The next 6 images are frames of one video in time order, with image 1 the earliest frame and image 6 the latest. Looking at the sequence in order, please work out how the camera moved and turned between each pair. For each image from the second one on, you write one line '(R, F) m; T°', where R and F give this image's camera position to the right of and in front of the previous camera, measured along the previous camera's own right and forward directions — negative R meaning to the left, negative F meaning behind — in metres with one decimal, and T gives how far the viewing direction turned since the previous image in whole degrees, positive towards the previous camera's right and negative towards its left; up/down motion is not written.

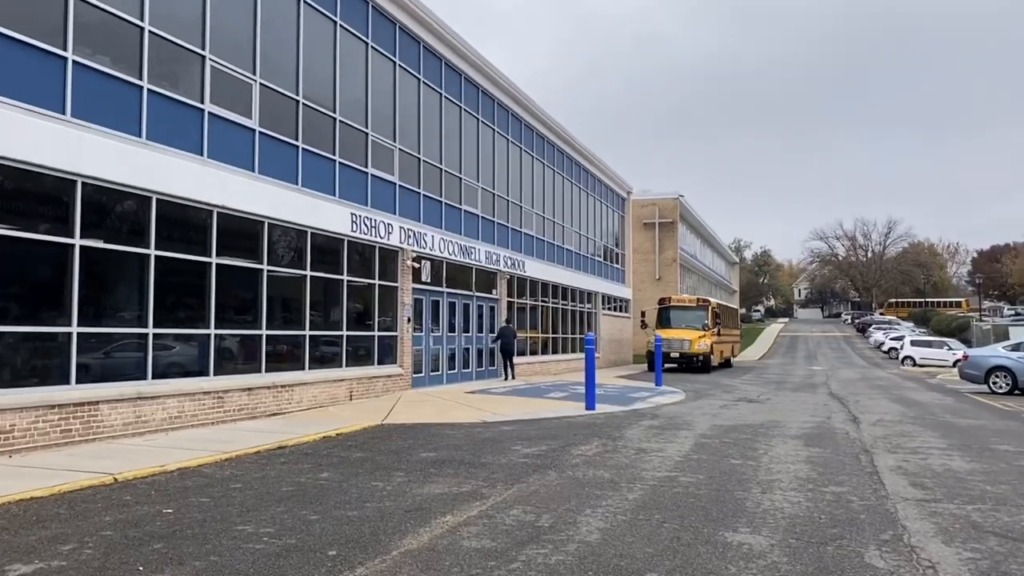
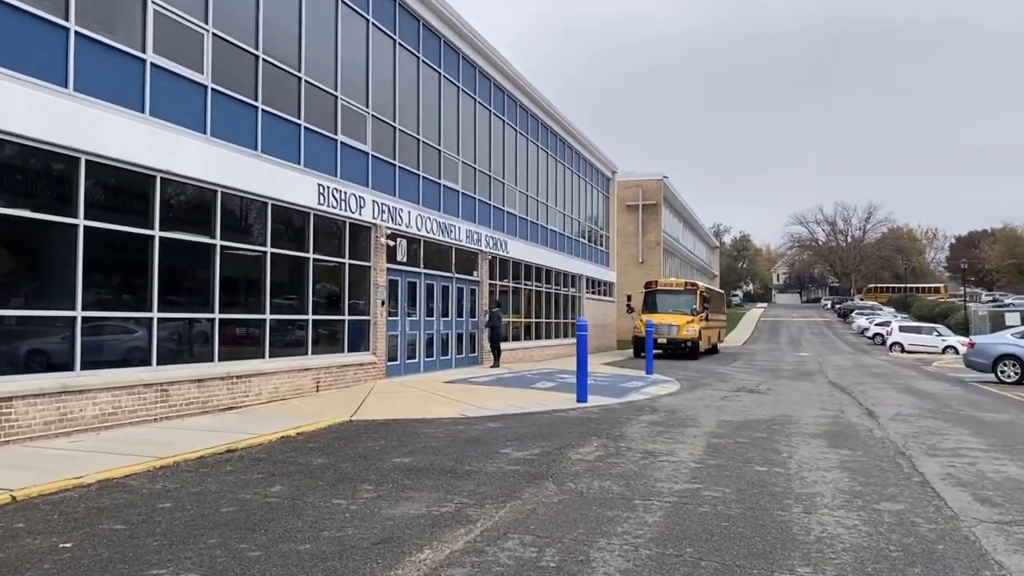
(-0.1, +1.5) m; +1°
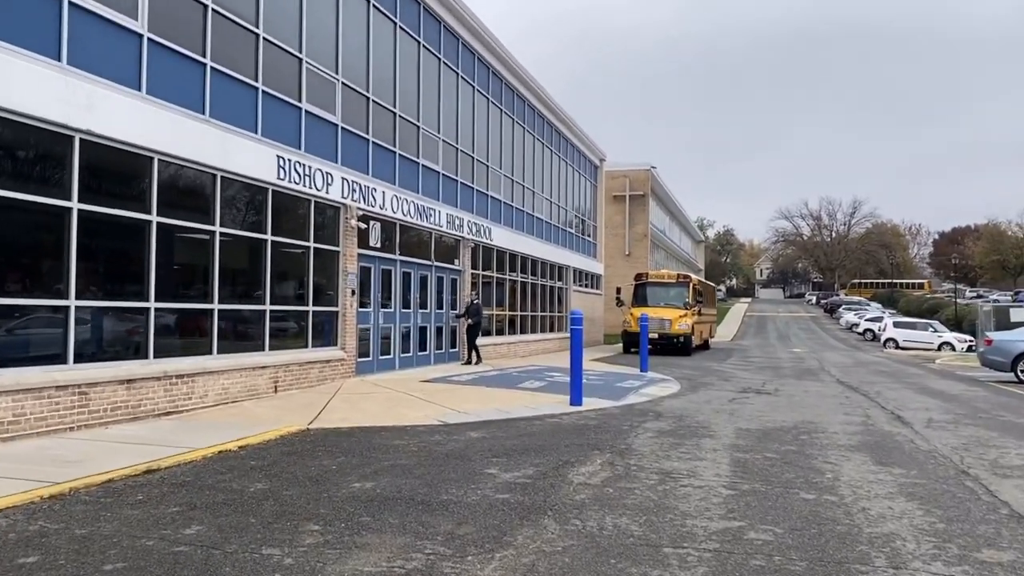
(-0.1, +1.7) m; +1°
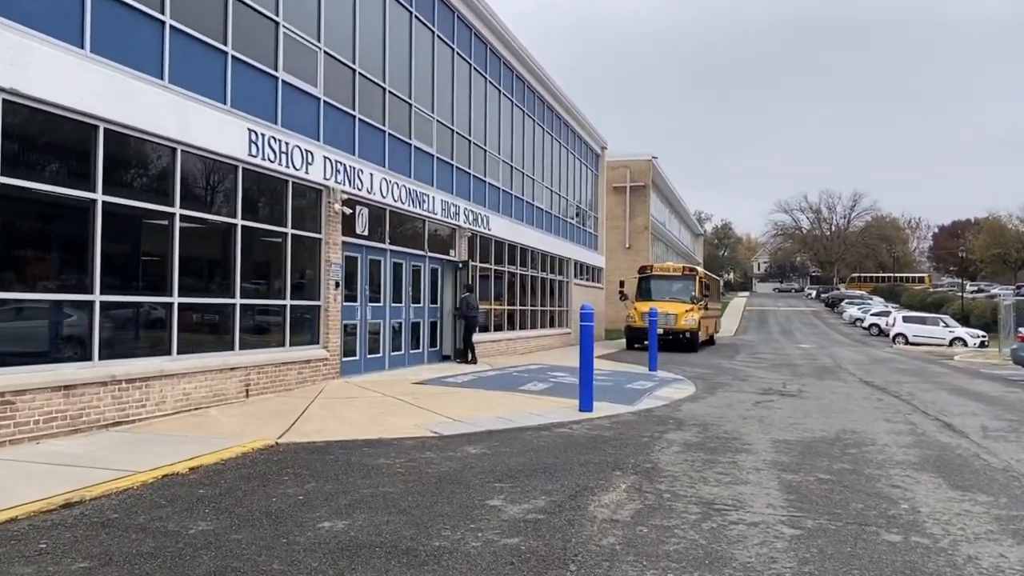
(-0.1, +1.4) m; 0°
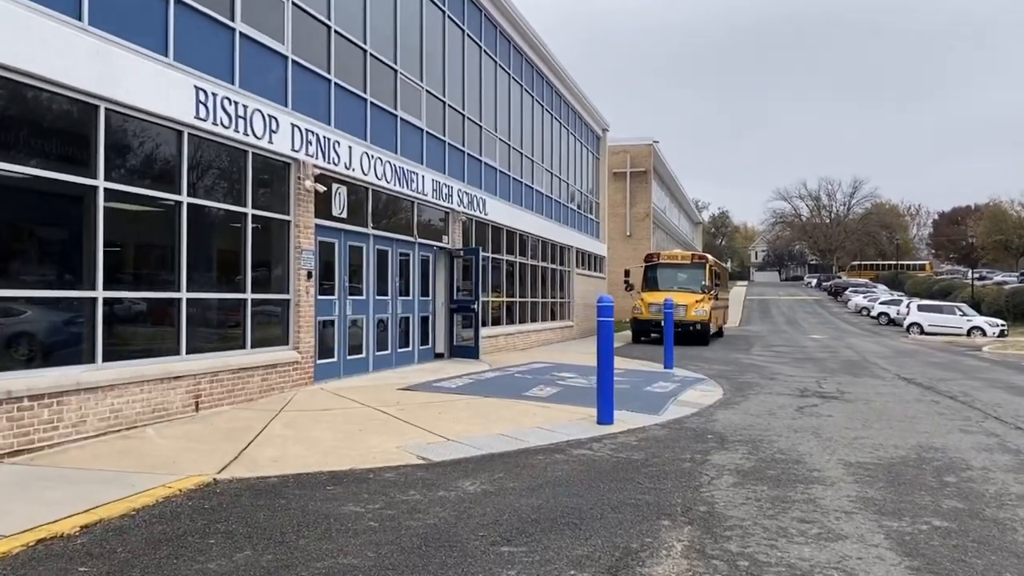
(-0.1, +1.9) m; 0°
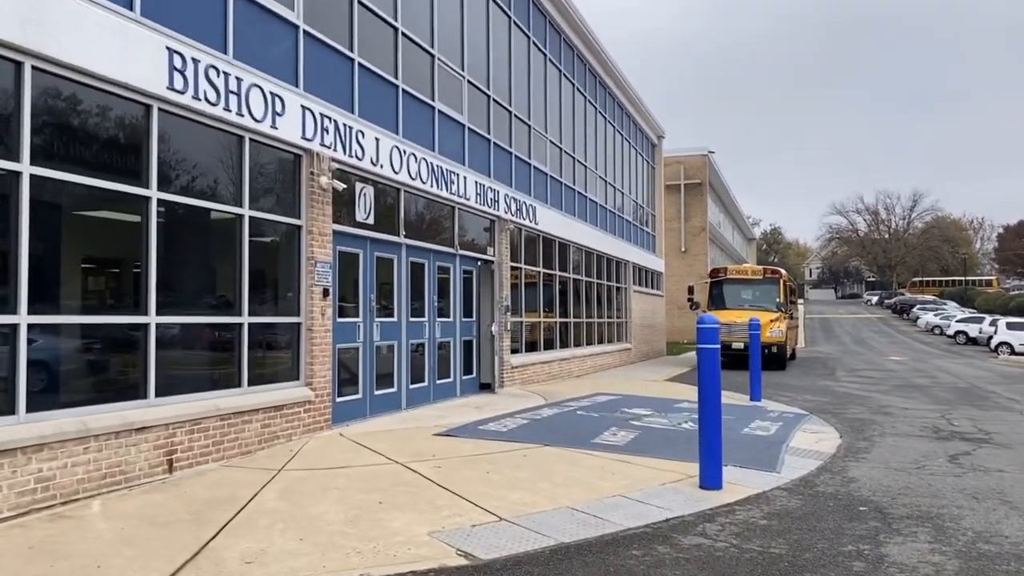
(-0.2, +2.4) m; -3°
